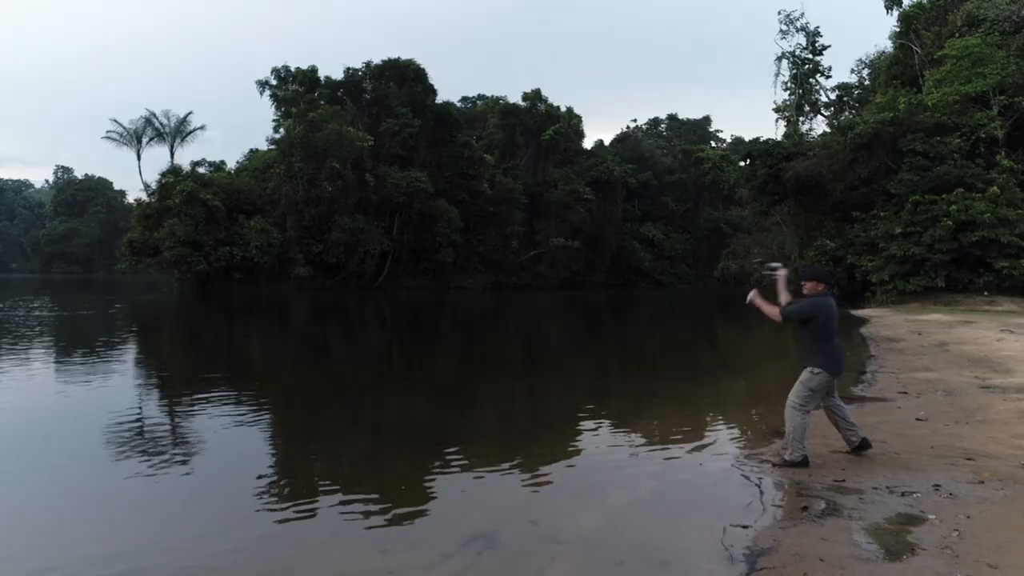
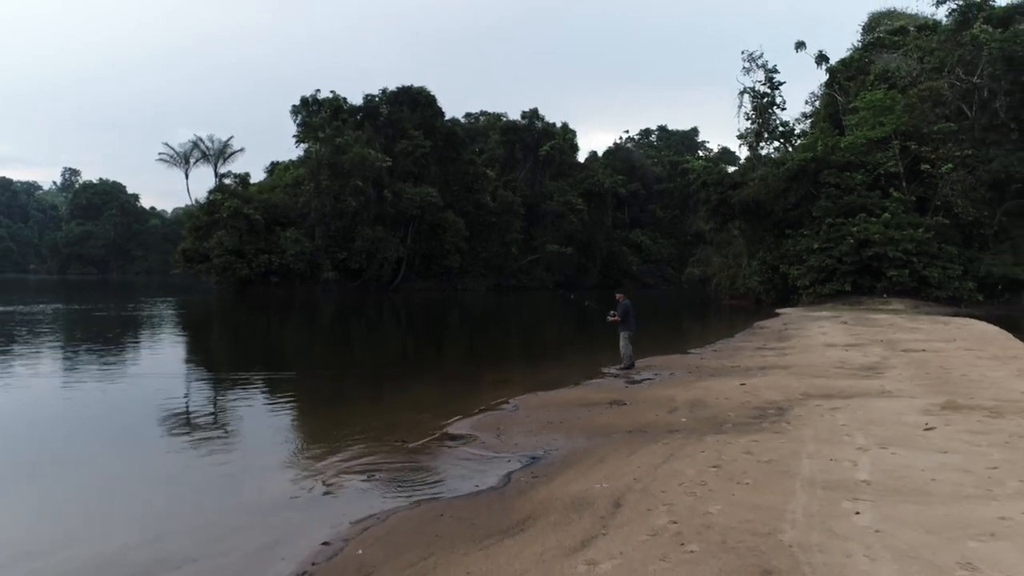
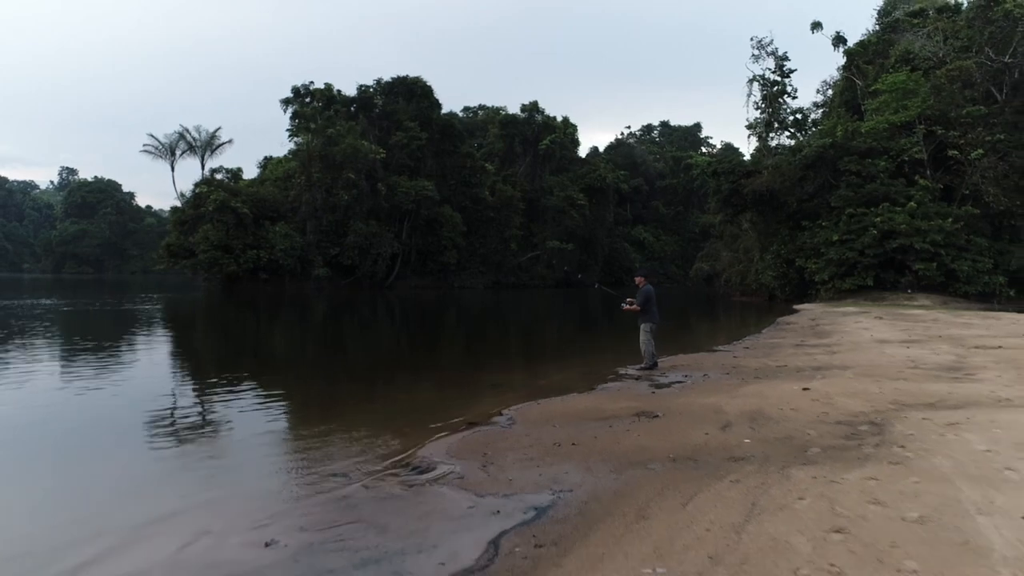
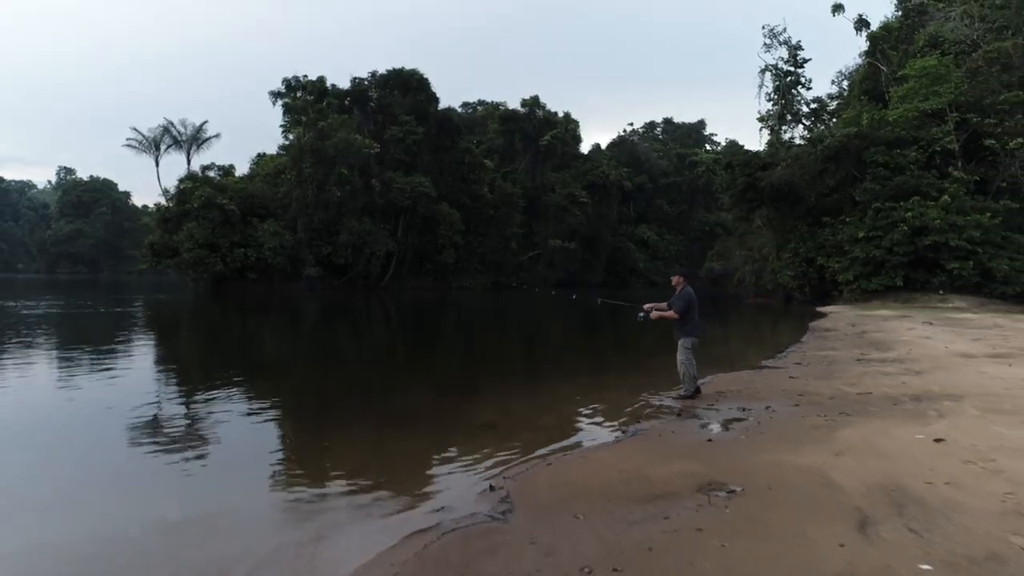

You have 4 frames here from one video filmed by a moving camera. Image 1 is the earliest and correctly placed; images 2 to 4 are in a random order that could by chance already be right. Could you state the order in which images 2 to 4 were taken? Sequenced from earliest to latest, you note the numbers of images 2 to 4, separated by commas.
4, 3, 2
